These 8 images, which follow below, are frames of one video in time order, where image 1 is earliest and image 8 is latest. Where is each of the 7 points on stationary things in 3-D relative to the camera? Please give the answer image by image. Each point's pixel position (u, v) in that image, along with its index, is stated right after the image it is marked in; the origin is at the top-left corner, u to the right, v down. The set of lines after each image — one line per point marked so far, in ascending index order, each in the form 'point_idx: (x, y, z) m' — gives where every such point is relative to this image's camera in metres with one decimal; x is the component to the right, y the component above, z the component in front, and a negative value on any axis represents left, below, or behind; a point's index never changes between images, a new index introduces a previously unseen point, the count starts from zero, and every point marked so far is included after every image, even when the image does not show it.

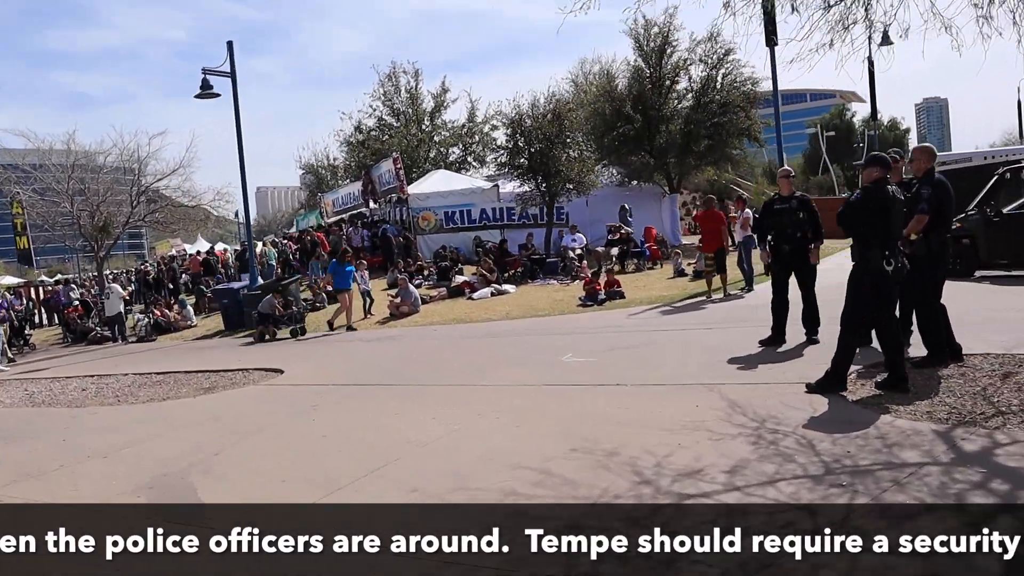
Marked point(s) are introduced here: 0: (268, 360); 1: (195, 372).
0: (-3.4, -1.0, +12.4) m
1: (-4.2, -1.1, +11.6) m
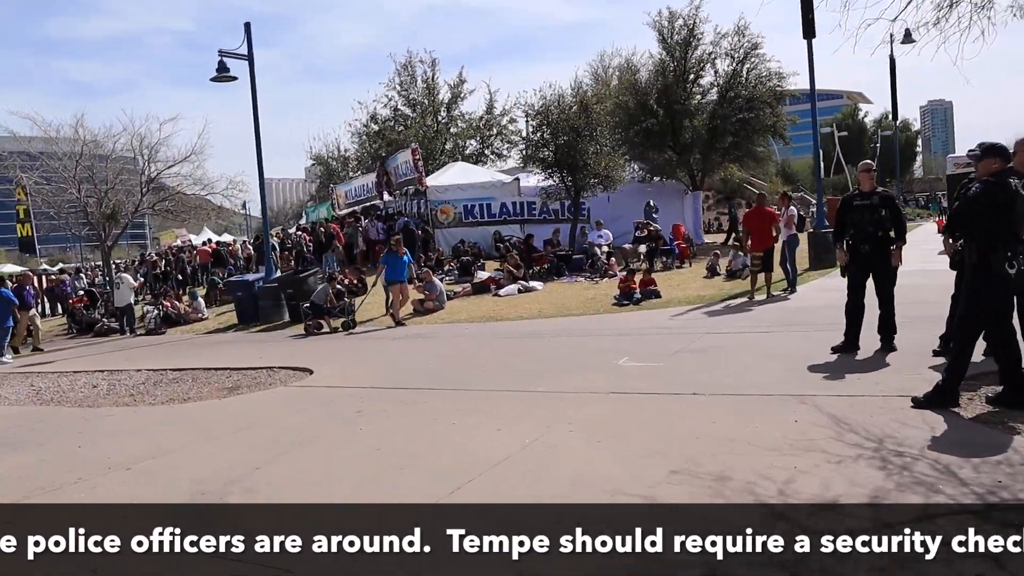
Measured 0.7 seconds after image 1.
0: (-2.9, -0.9, +11.8) m
1: (-3.7, -1.0, +11.0) m
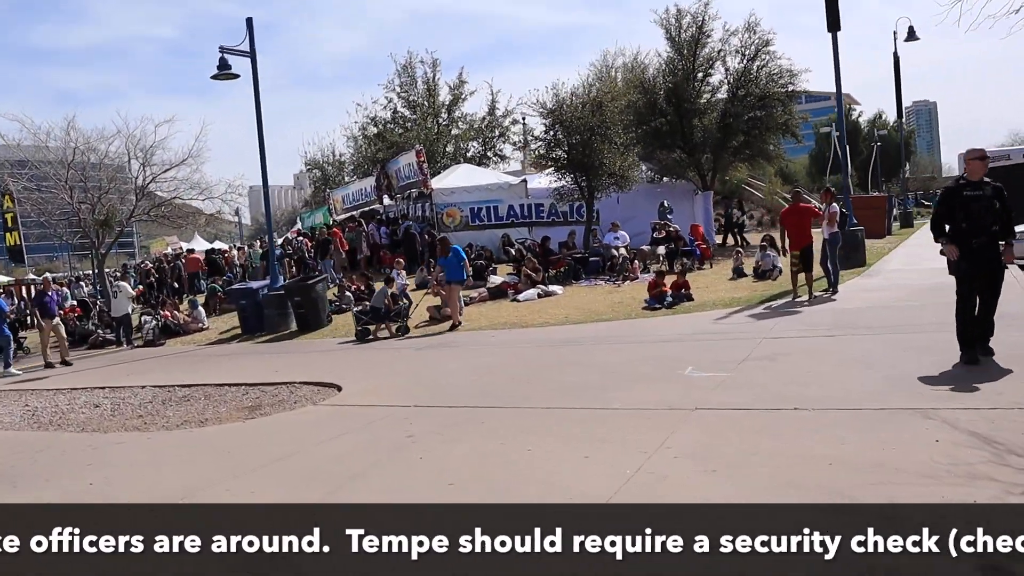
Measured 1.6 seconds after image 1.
0: (-2.5, -1.0, +10.9) m
1: (-3.2, -1.1, +10.1) m
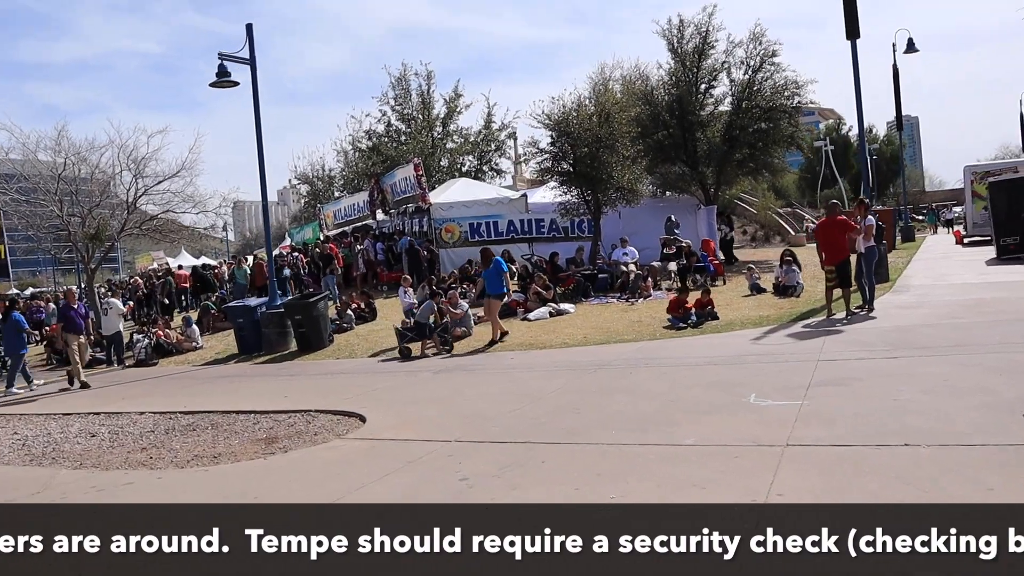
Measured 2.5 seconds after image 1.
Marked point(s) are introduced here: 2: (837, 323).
0: (-2.1, -1.2, +10.0) m
1: (-2.9, -1.3, +9.2) m
2: (+4.6, -0.5, +12.4) m
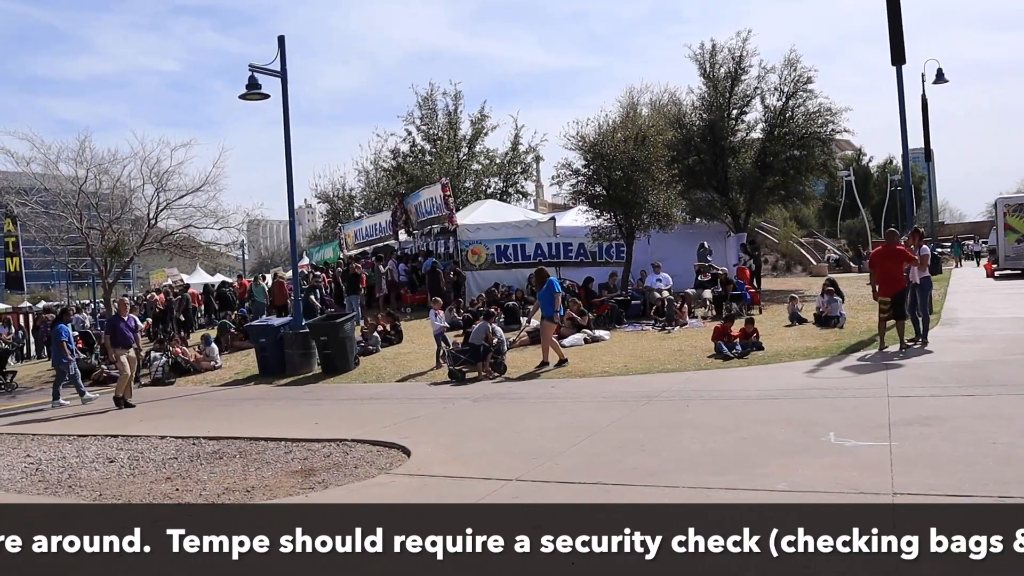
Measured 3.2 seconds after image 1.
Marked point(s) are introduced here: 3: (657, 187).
0: (-1.7, -1.4, +9.5) m
1: (-2.4, -1.5, +8.7) m
2: (+5.2, -0.9, +11.8) m
3: (+3.3, +2.3, +19.8) m
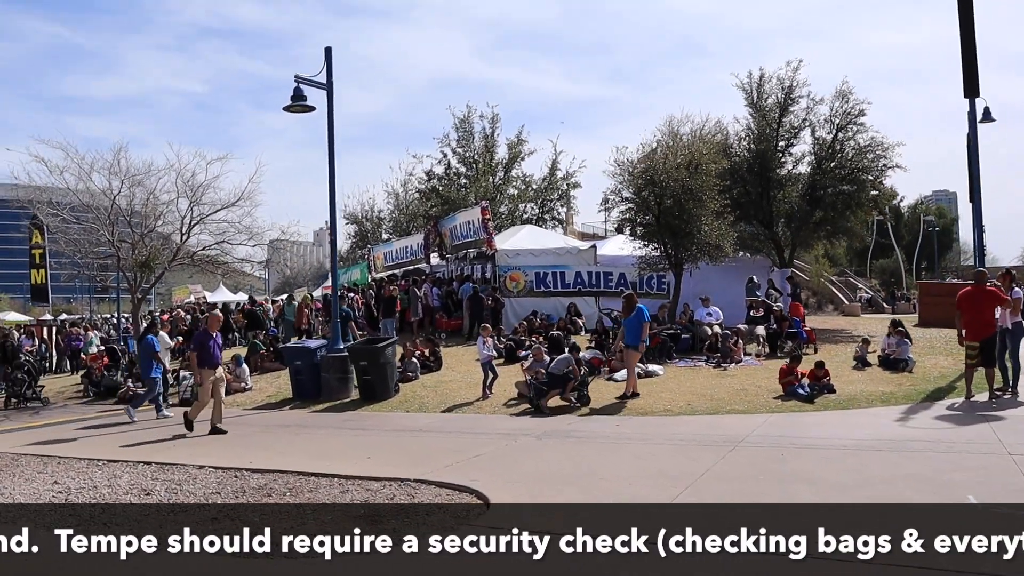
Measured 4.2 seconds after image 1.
0: (-1.0, -1.7, +8.7) m
1: (-1.7, -1.7, +7.9) m
2: (+5.9, -1.5, +10.9) m
3: (+4.3, +1.6, +19.0) m
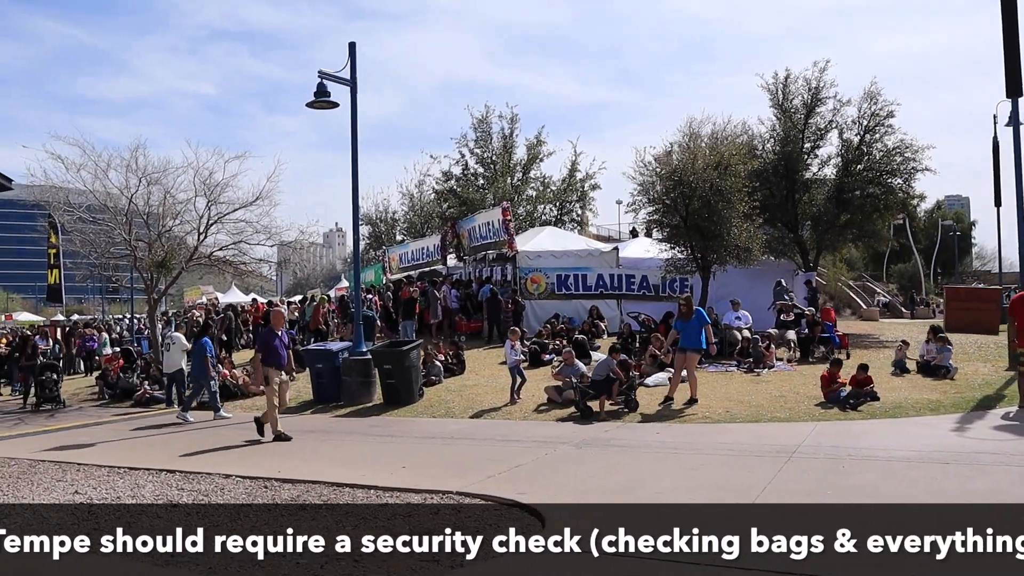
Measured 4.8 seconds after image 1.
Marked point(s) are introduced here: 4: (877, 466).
0: (-0.6, -1.7, +8.2) m
1: (-1.3, -1.7, +7.5) m
2: (+6.3, -1.5, +10.4) m
3: (+4.8, +1.5, +18.6) m
4: (+3.2, -1.6, +7.7) m
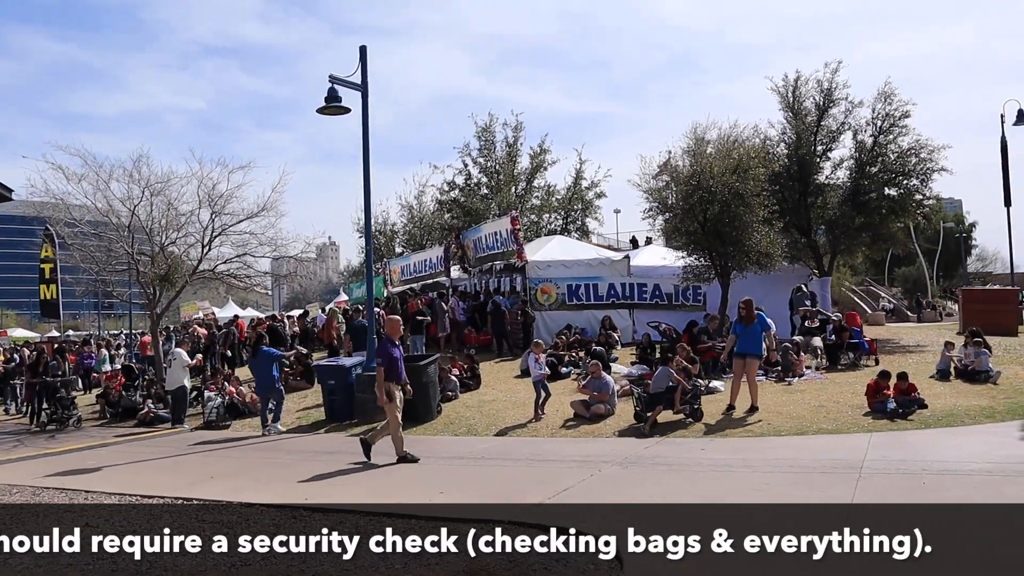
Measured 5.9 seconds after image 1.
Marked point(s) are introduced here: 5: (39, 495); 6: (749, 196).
0: (-0.2, -1.8, +7.6) m
1: (-0.9, -1.8, +6.8) m
2: (+6.7, -1.5, +9.8) m
3: (+5.0, +1.4, +18.0) m
4: (+3.6, -1.6, +7.0) m
5: (-4.7, -2.1, +8.6) m
6: (+4.8, +1.9, +17.9) m
